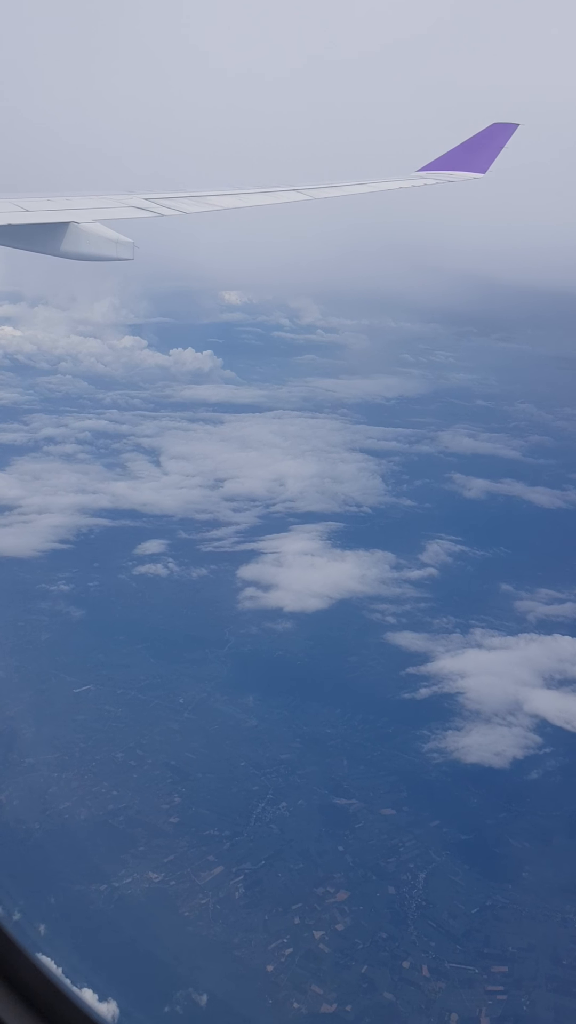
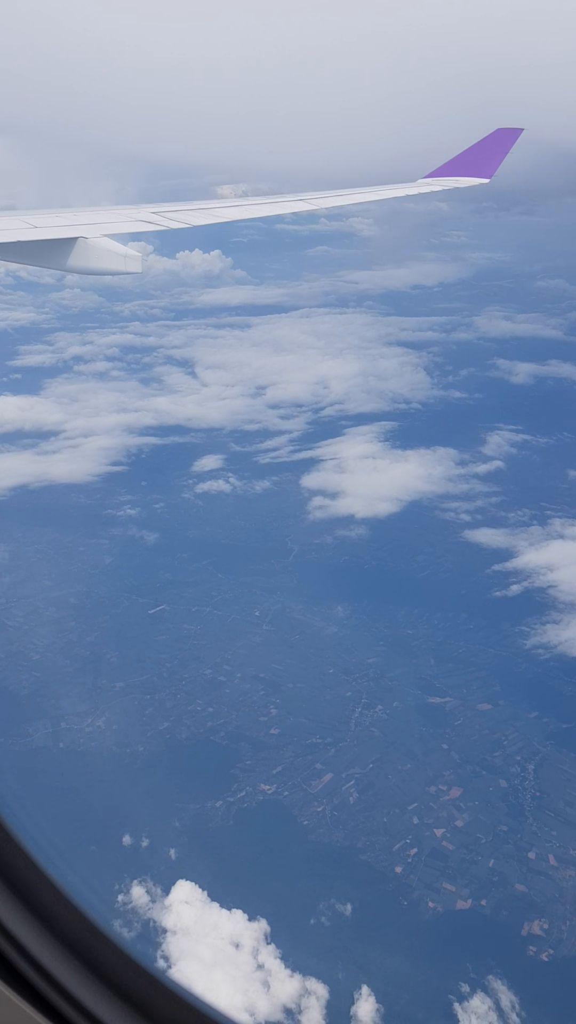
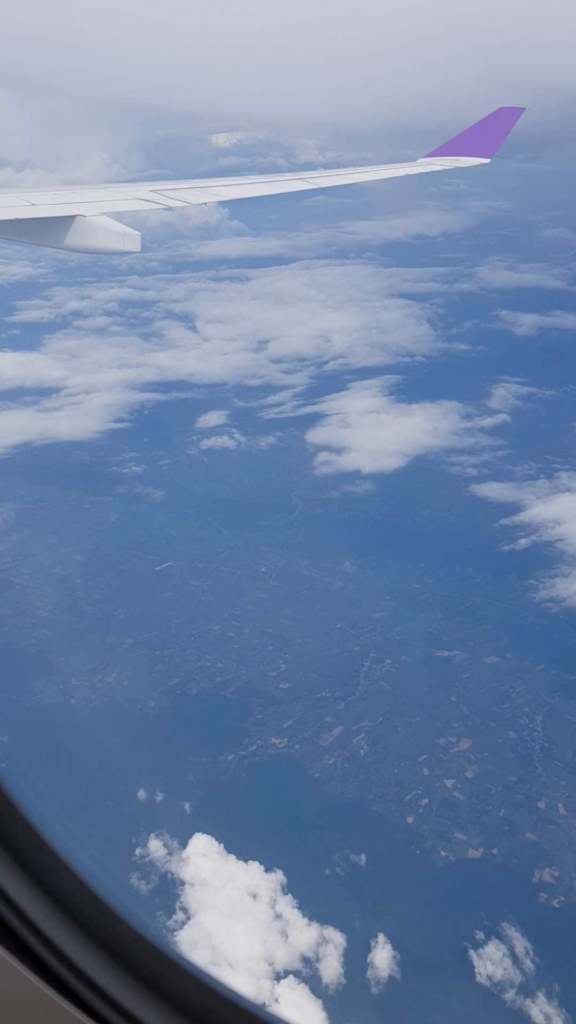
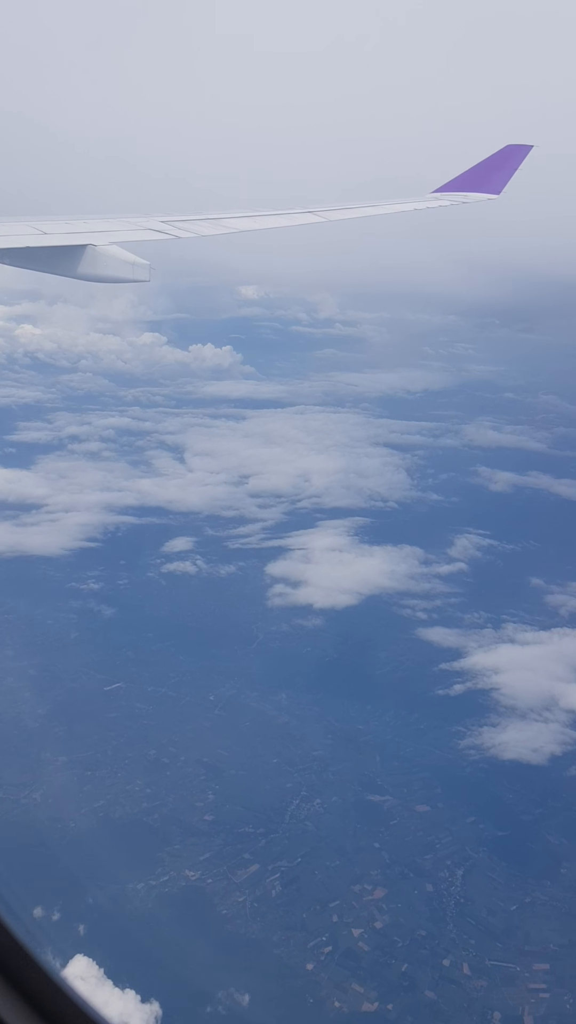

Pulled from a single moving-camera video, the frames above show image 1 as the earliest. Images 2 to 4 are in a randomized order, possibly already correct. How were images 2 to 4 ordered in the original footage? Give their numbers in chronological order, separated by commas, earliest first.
4, 2, 3
